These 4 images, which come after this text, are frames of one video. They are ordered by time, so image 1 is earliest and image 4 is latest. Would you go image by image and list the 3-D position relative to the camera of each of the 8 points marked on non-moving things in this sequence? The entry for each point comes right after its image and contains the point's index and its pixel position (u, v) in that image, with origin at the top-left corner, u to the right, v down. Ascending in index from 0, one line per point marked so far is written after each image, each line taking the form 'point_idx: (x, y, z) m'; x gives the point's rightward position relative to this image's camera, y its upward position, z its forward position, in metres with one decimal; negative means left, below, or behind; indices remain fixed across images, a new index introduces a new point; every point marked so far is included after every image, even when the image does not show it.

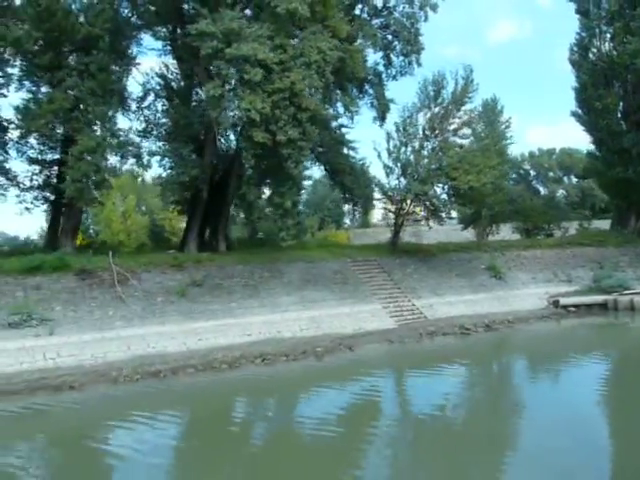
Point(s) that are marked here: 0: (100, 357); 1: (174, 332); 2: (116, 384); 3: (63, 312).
0: (-5.9, -3.1, +17.9) m
1: (-4.3, -2.7, +19.9) m
2: (-4.9, -3.5, +16.3) m
3: (-7.4, -2.1, +19.5) m
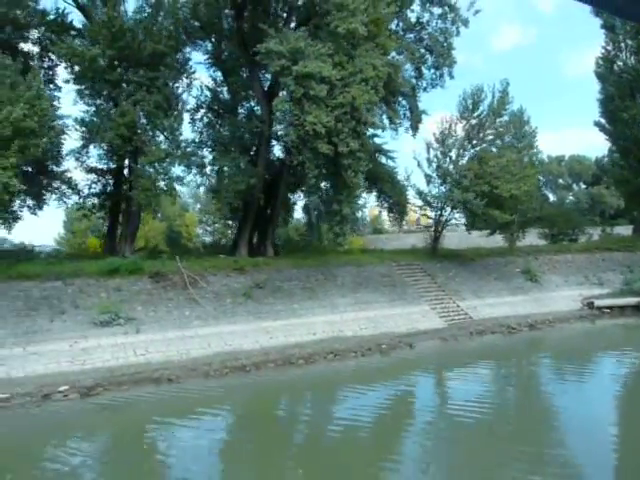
0: (-3.9, -3.2, +19.3) m
1: (-2.3, -2.9, +21.3) m
2: (-2.9, -3.6, +17.7) m
3: (-5.4, -2.2, +20.9) m
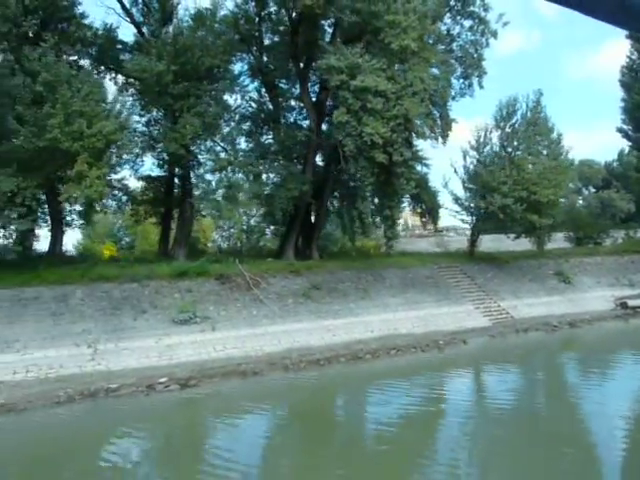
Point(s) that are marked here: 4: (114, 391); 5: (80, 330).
0: (-1.9, -3.4, +20.8) m
1: (-0.3, -3.0, +22.8) m
2: (-0.9, -3.7, +19.1) m
3: (-3.4, -2.3, +22.4) m
4: (-5.0, -3.7, +16.5) m
5: (-6.9, -2.6, +19.5) m
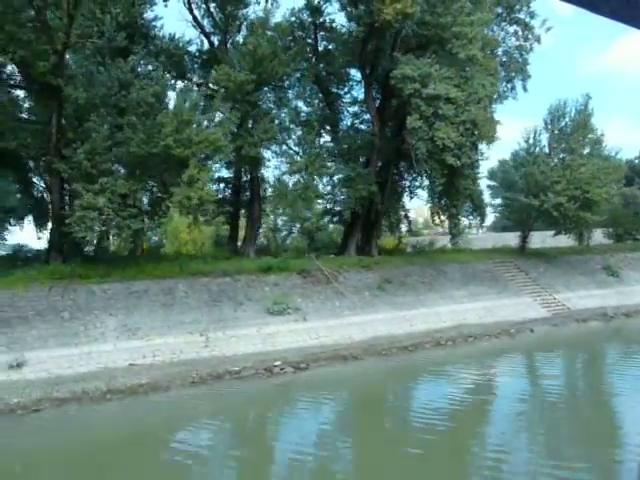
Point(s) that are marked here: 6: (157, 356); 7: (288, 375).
0: (+1.0, -3.3, +22.6) m
1: (+2.6, -2.9, +24.6) m
2: (+1.9, -3.6, +21.0) m
3: (-0.6, -2.2, +24.3) m
4: (-2.3, -3.6, +18.4) m
5: (-4.1, -2.5, +21.5) m
6: (-4.6, -3.3, +19.1) m
7: (-0.9, -3.7, +18.6) m
